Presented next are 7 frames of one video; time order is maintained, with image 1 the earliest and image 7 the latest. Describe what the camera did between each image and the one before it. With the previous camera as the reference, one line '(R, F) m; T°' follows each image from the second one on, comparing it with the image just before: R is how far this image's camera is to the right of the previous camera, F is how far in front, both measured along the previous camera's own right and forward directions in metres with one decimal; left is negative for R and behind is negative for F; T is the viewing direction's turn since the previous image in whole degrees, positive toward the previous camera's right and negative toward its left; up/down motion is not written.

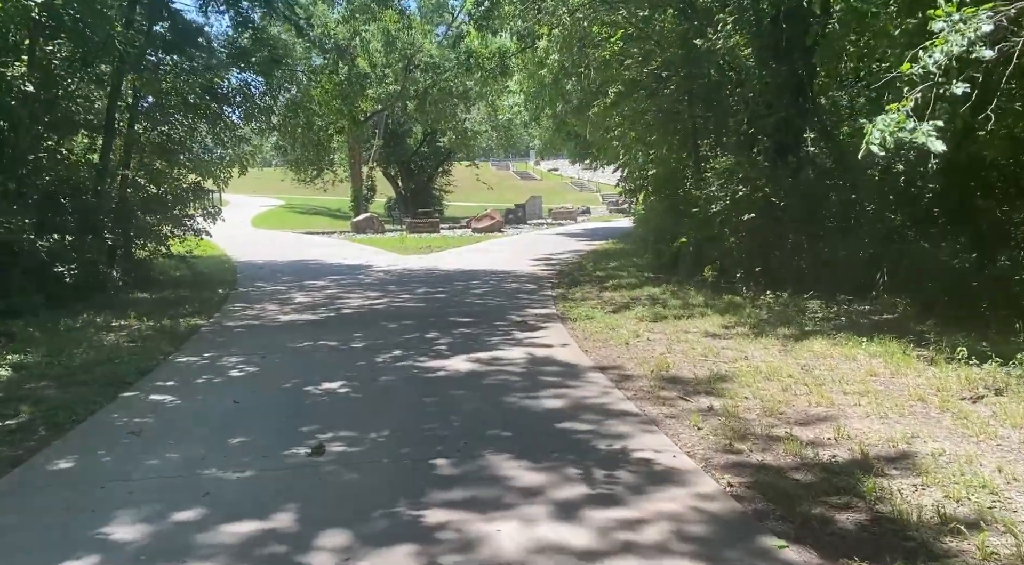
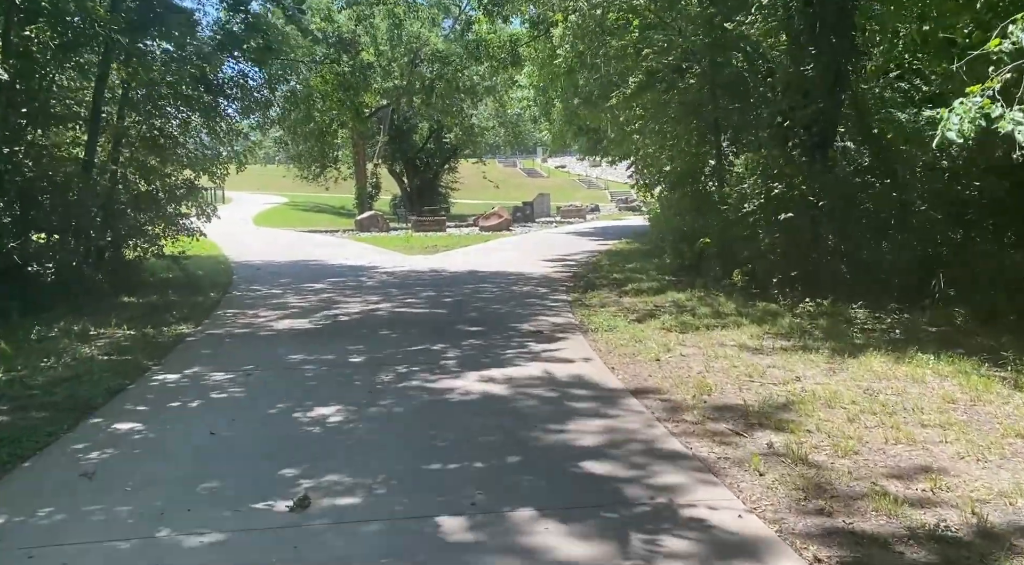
(-0.1, +0.9) m; 0°
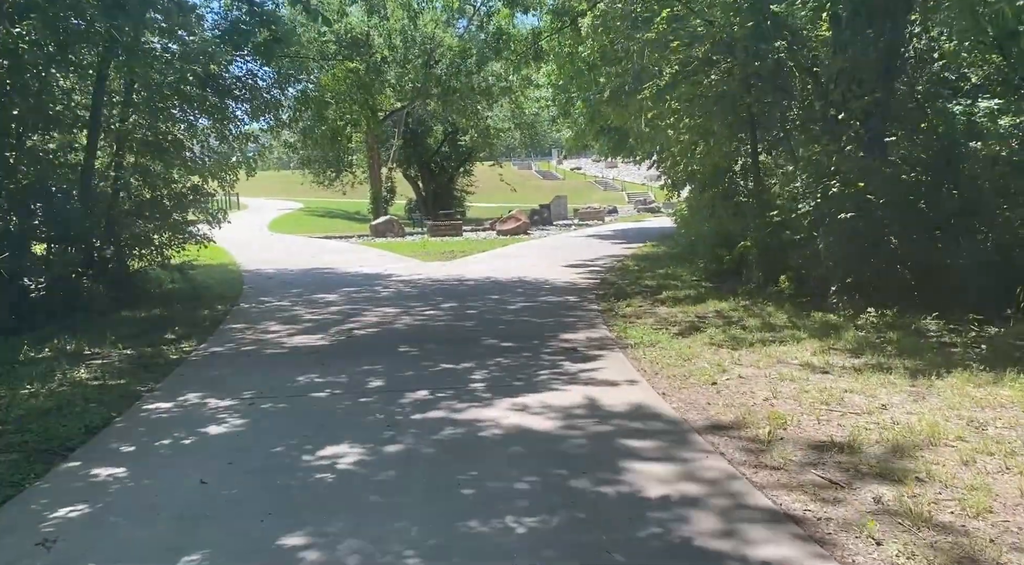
(-0.2, +0.9) m; -1°
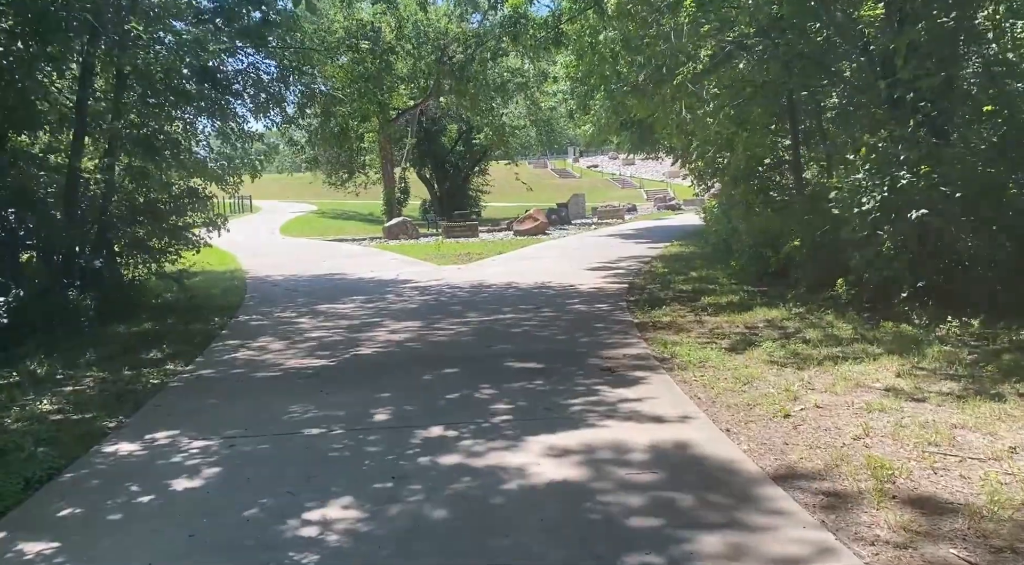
(-0.1, +1.1) m; -1°
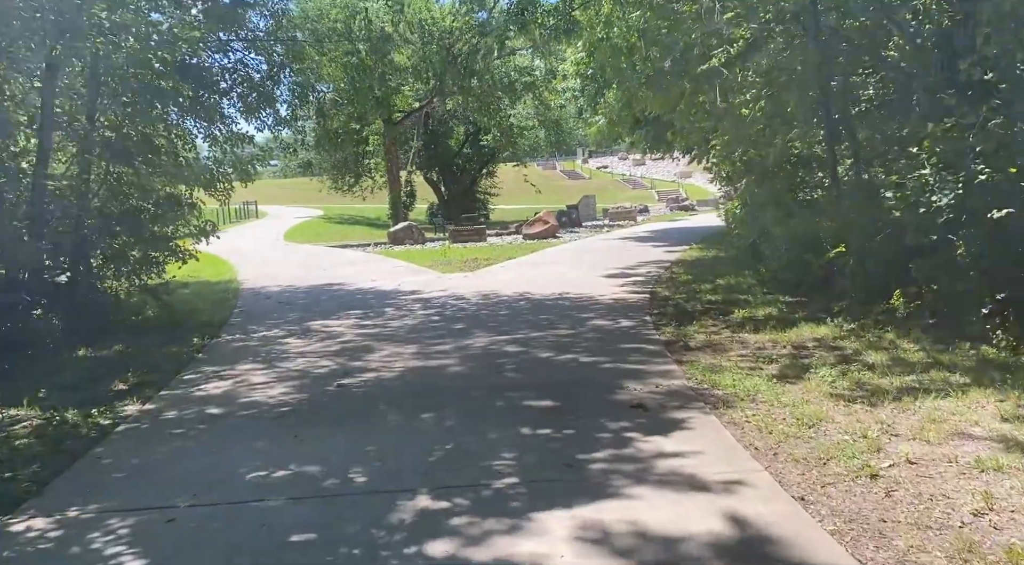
(0.0, +1.2) m; -1°
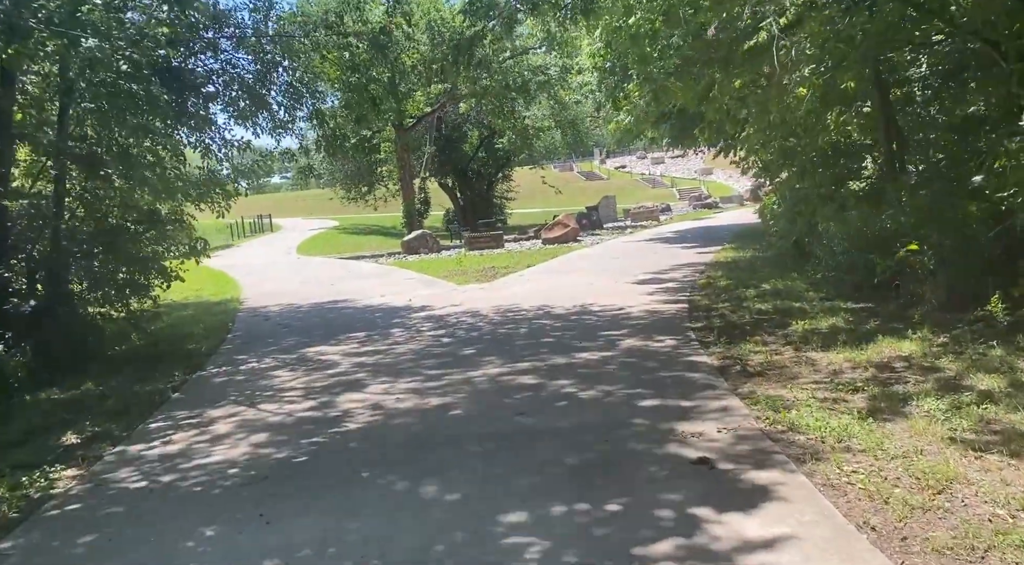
(0.0, +1.3) m; -1°
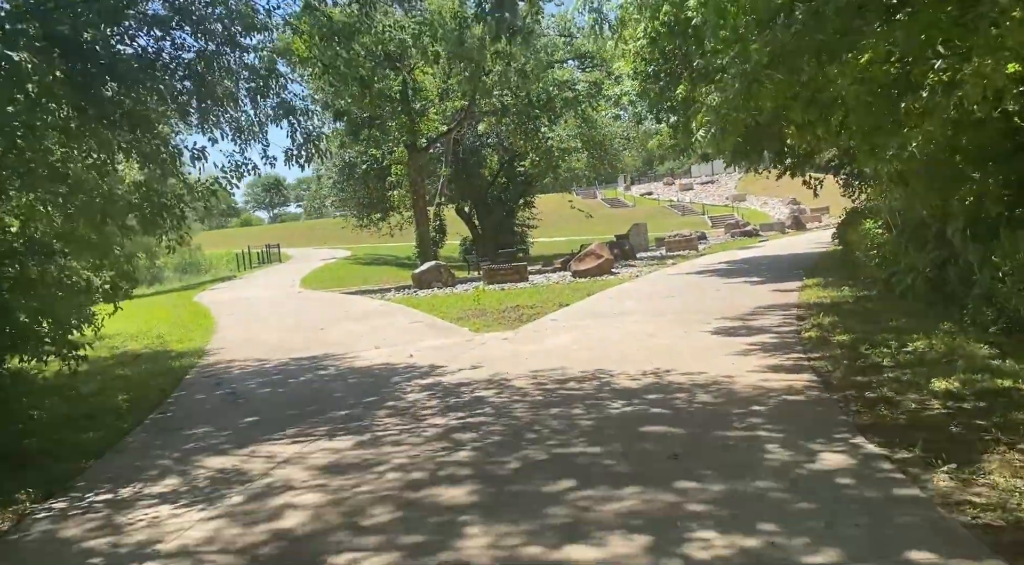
(-0.2, +3.5) m; -1°
